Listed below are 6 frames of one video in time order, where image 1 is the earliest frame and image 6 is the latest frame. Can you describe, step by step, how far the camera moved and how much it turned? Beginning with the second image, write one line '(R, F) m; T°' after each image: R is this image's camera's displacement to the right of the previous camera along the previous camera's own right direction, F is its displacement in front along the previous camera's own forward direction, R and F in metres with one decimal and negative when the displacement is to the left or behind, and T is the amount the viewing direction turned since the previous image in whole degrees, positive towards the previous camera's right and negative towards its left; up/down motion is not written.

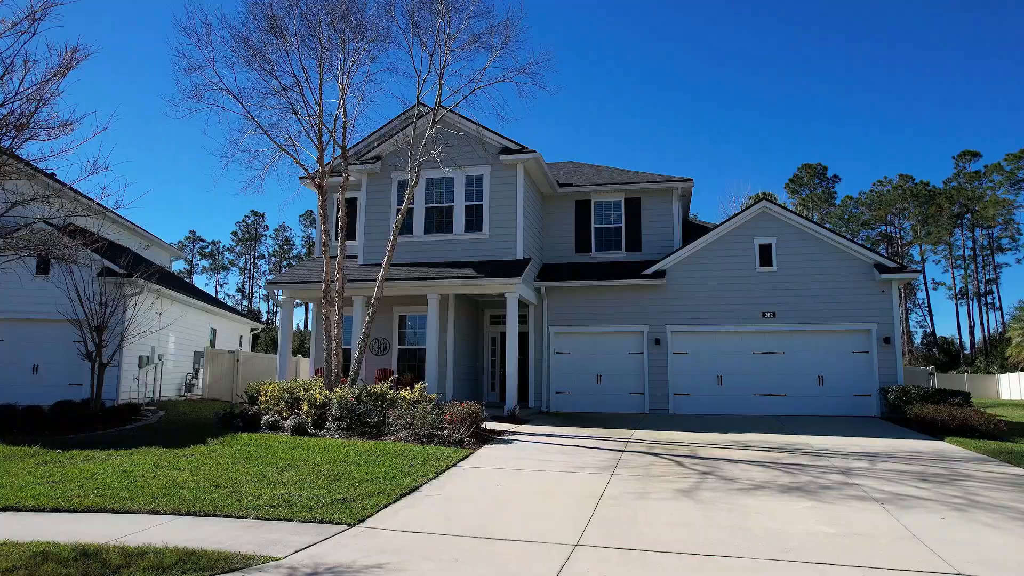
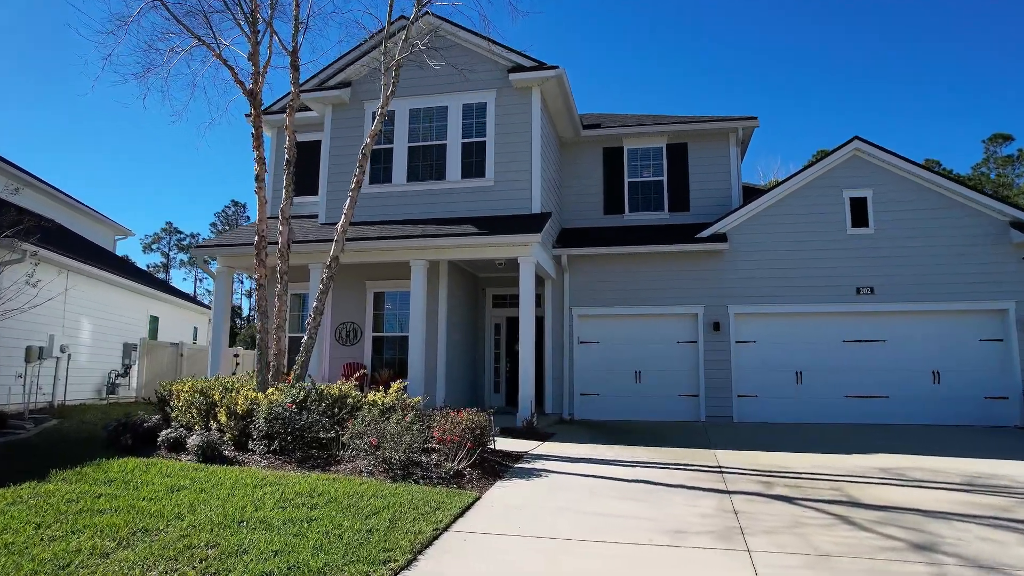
(-0.3, +4.0) m; +1°
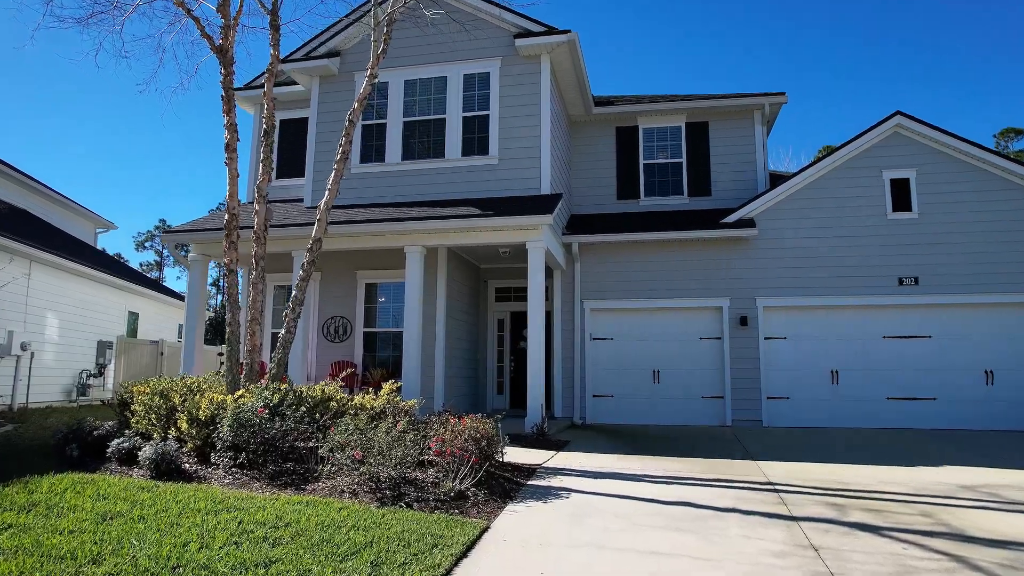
(-0.1, +1.2) m; 0°
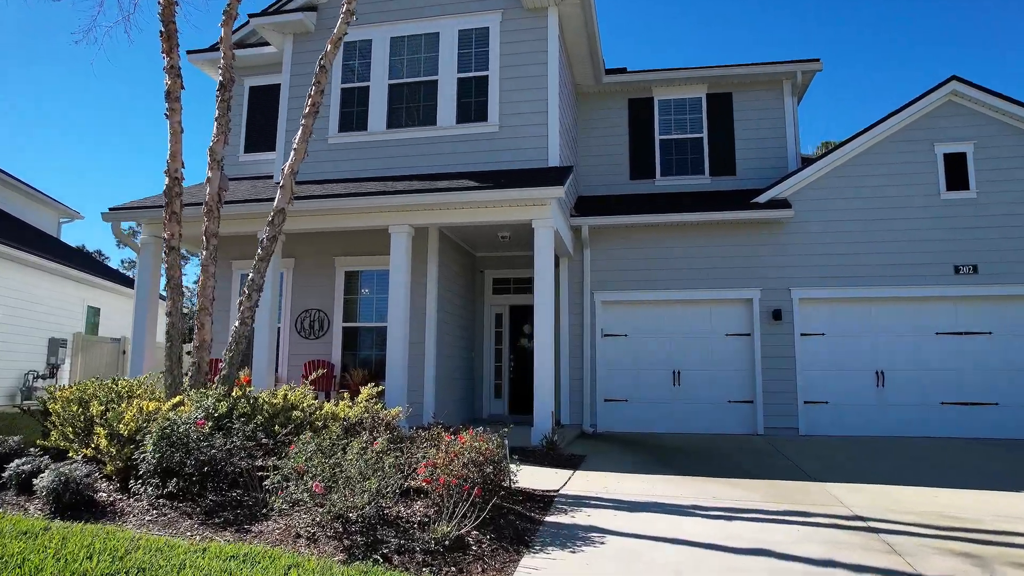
(-0.2, +1.4) m; +1°
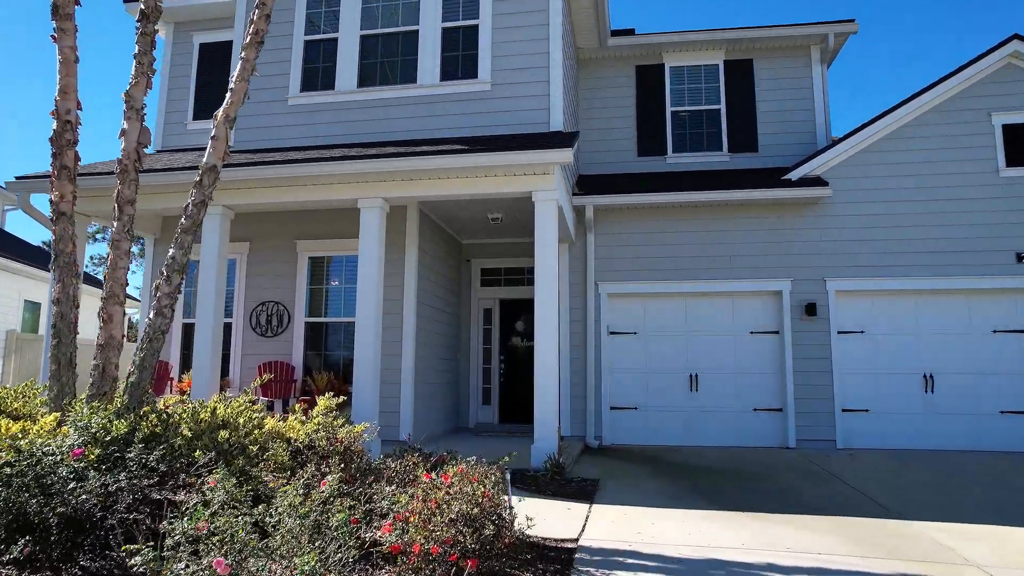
(-0.1, +1.4) m; +1°
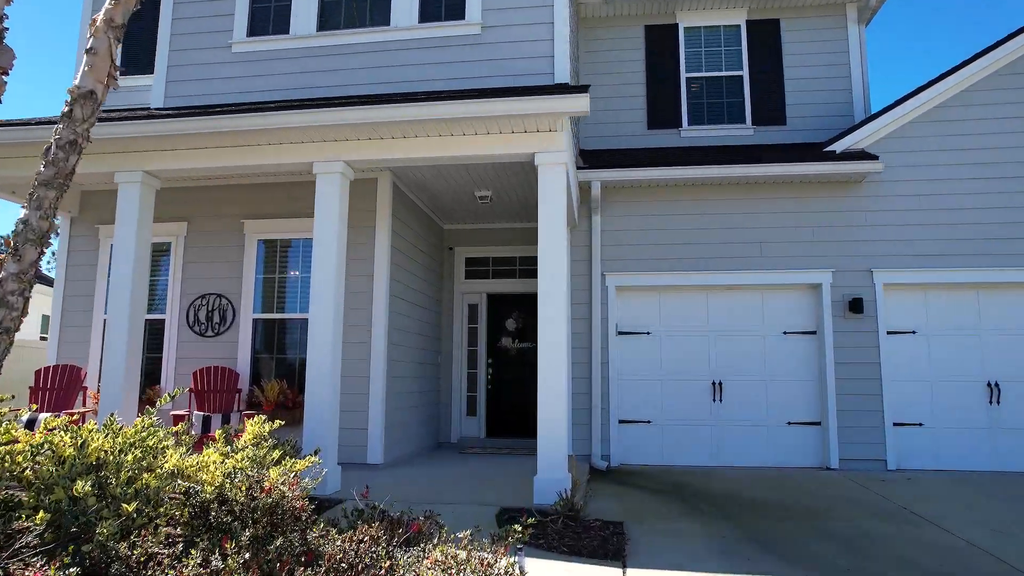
(-0.1, +1.4) m; +2°
